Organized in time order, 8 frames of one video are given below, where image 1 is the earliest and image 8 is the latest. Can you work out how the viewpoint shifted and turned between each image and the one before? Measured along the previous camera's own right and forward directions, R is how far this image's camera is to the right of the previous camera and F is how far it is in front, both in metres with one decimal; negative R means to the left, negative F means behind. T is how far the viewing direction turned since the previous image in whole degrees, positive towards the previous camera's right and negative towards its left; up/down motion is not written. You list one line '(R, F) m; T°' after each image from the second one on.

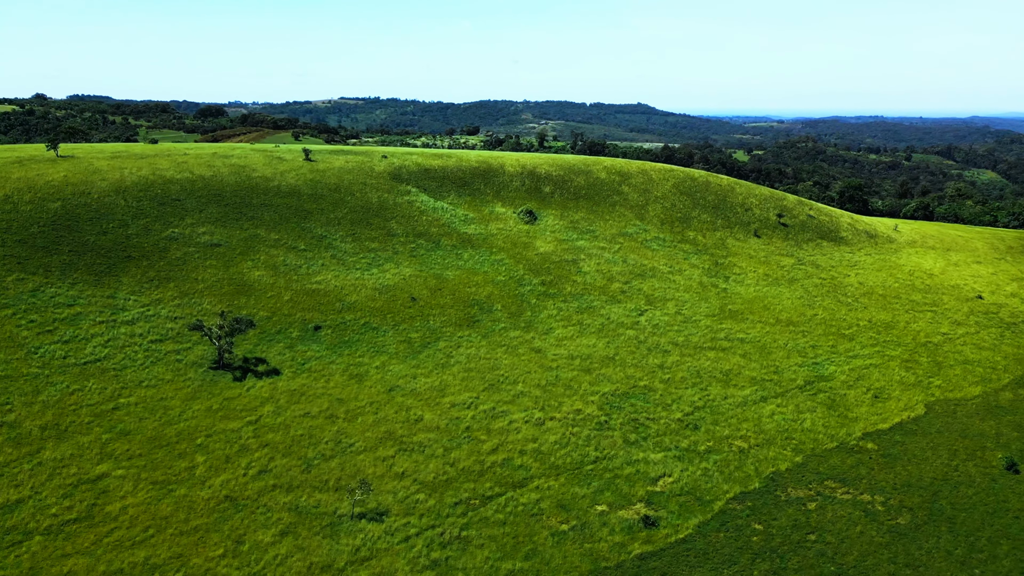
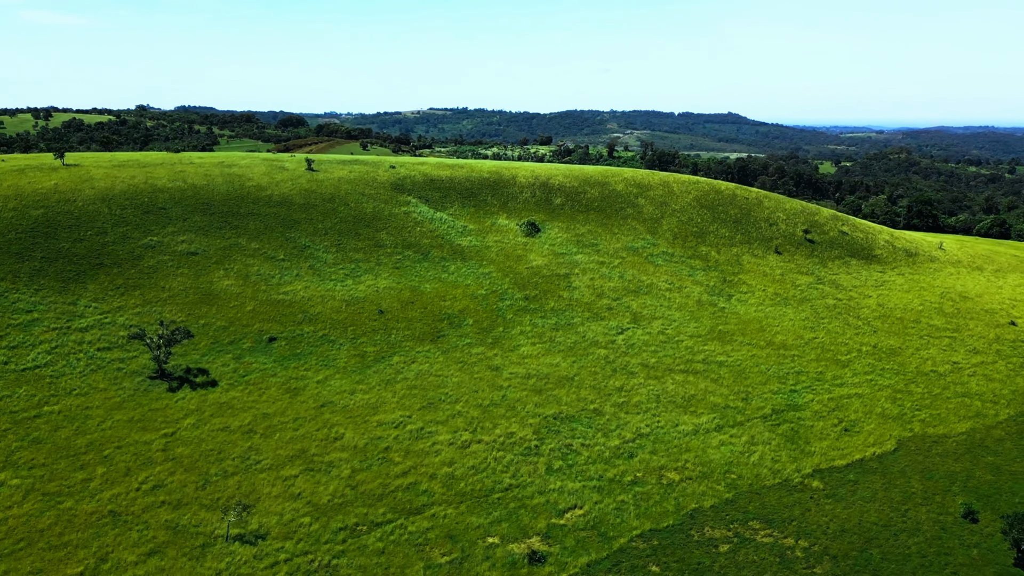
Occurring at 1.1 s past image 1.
(+5.0, +1.4) m; -5°
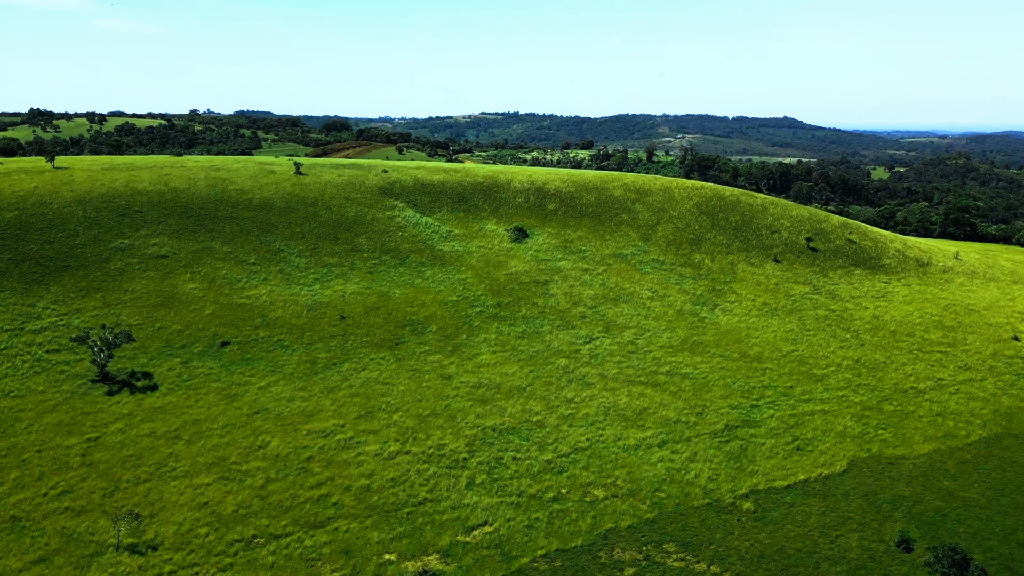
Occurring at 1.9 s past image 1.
(+3.8, +0.9) m; -3°
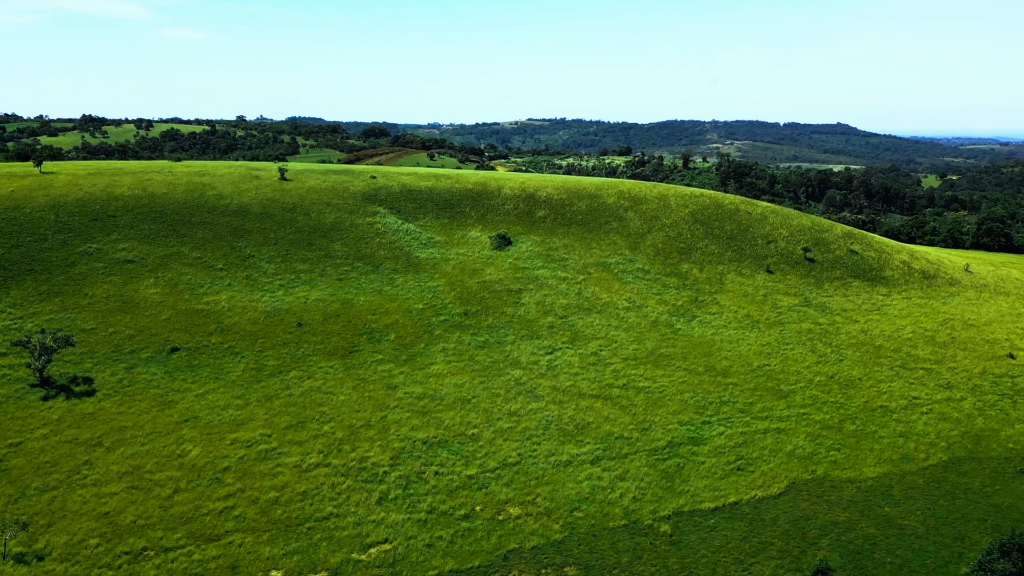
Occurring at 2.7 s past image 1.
(+3.8, +0.9) m; -3°
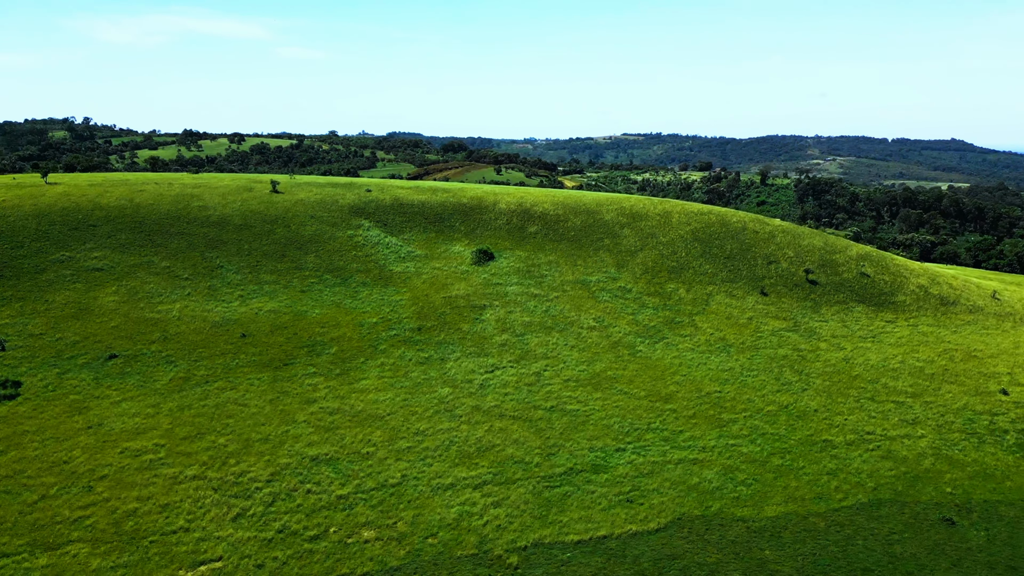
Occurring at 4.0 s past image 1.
(+6.5, +1.1) m; -6°
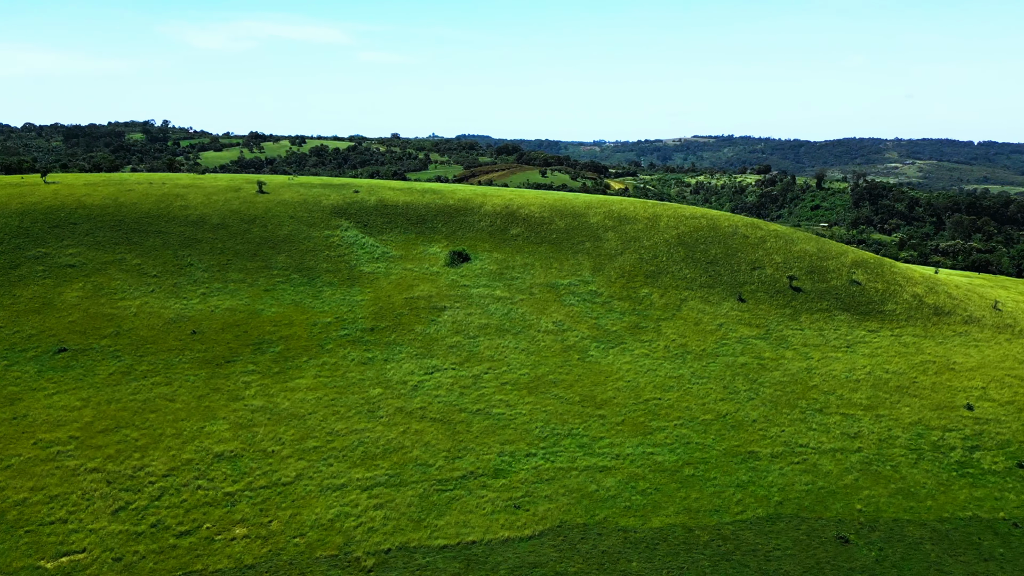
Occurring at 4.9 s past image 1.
(+5.4, +0.4) m; -4°
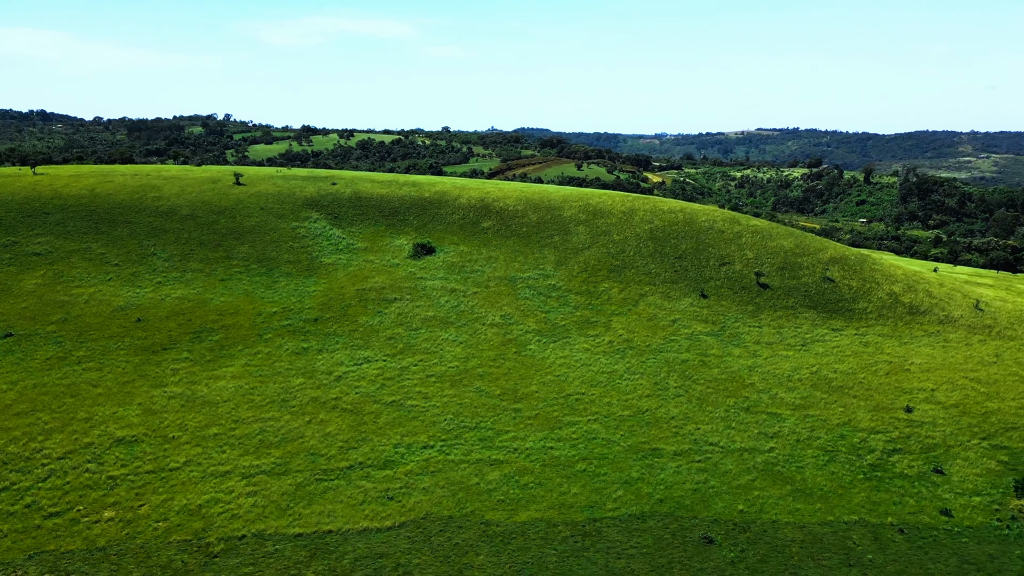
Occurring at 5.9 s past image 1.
(+5.6, +0.3) m; -4°
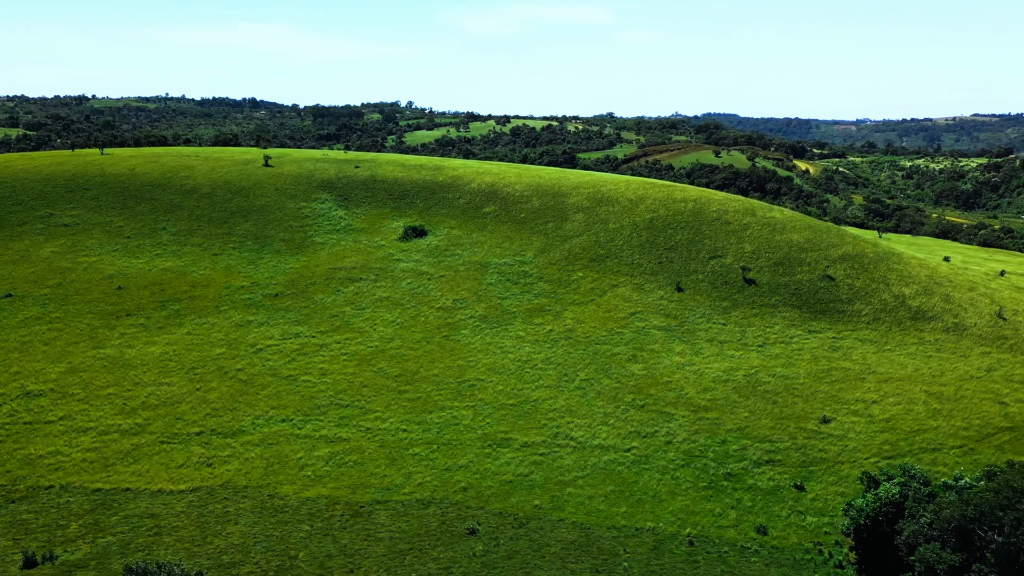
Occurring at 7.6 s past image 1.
(+11.2, +1.2) m; -12°
